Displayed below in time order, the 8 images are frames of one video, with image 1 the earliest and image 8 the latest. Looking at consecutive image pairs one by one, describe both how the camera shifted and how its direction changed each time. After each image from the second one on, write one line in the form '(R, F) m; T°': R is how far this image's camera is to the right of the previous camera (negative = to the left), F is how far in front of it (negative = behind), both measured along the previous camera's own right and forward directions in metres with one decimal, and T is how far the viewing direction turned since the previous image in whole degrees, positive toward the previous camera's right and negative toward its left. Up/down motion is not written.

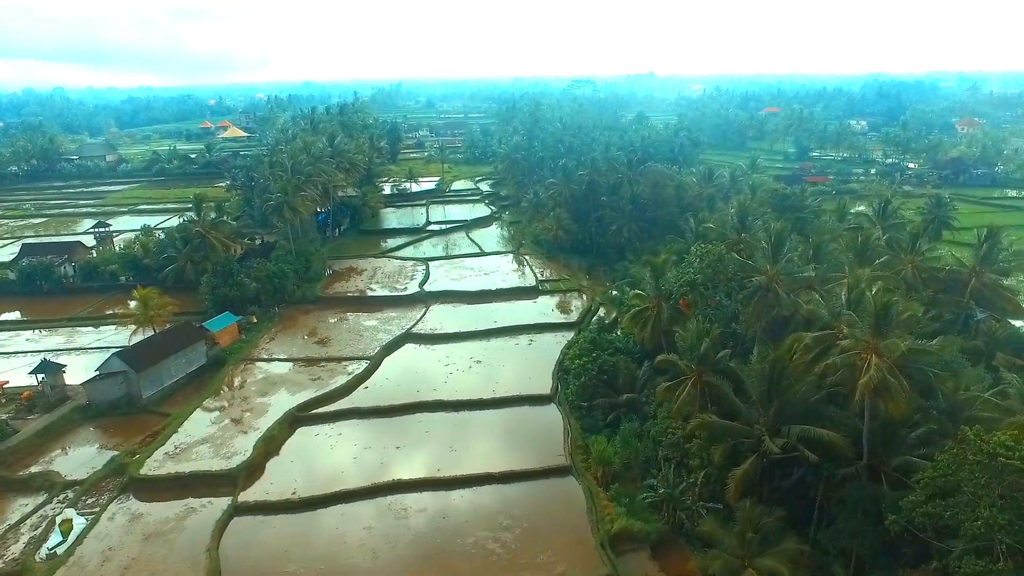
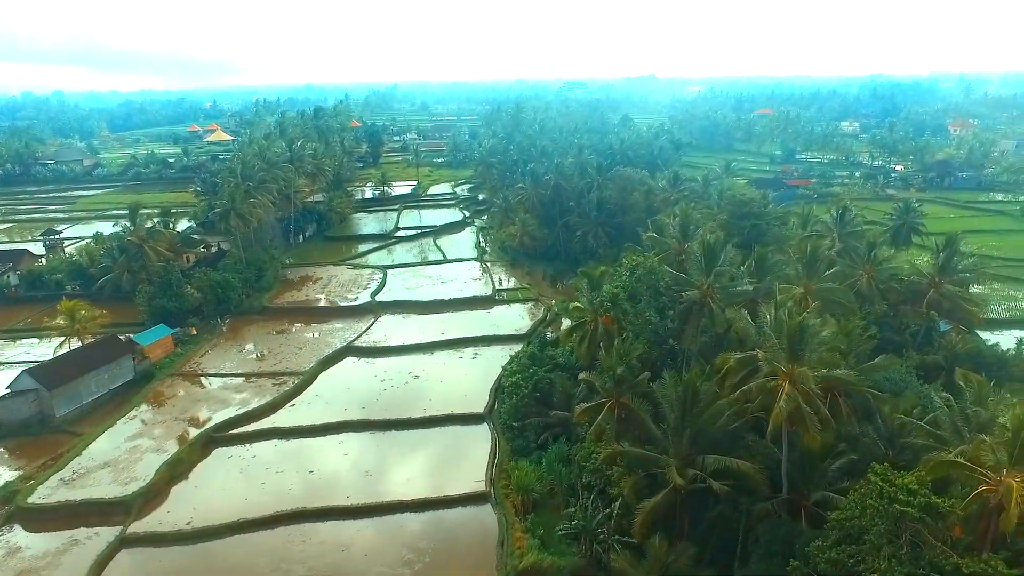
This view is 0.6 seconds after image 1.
(+2.6, +1.2) m; 0°
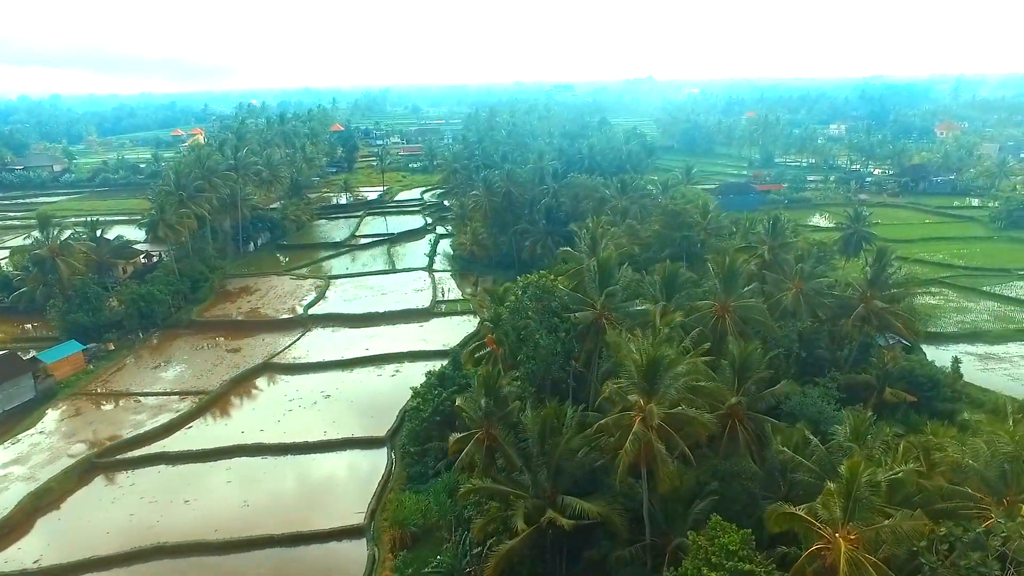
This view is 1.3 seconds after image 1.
(+3.5, +1.1) m; 0°
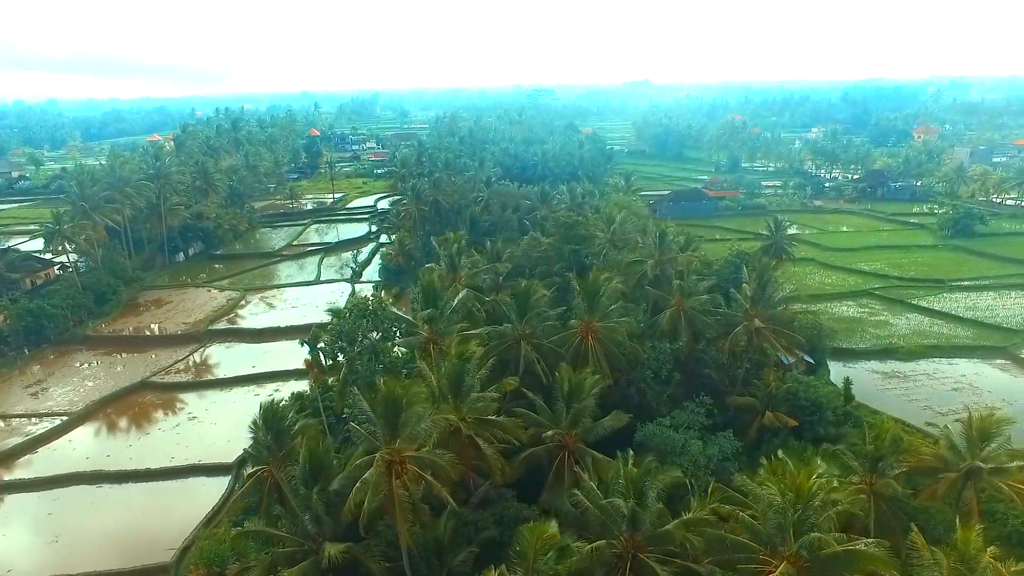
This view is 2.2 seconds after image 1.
(+5.0, +1.1) m; 0°
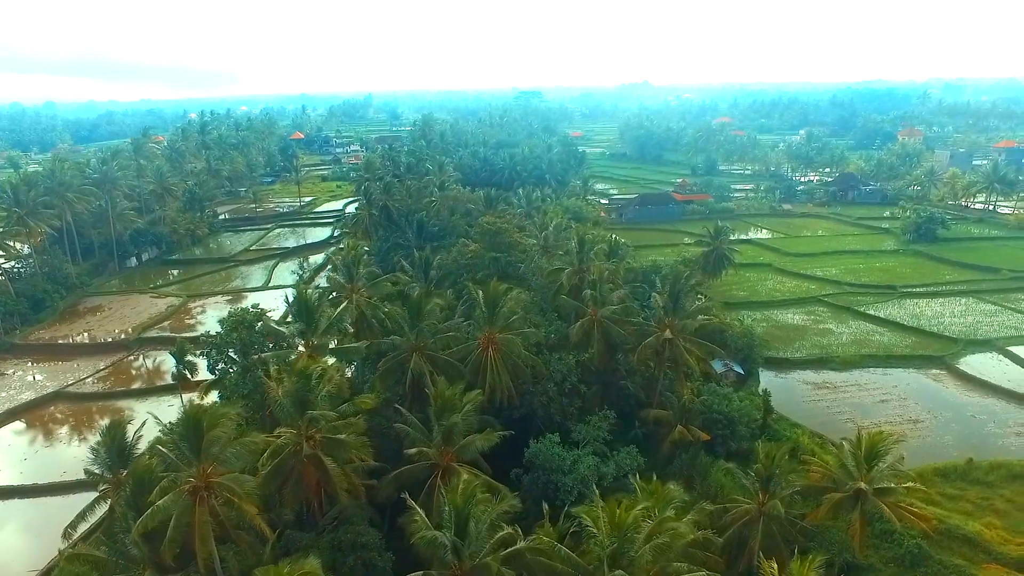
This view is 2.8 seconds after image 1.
(+3.3, +0.6) m; 0°
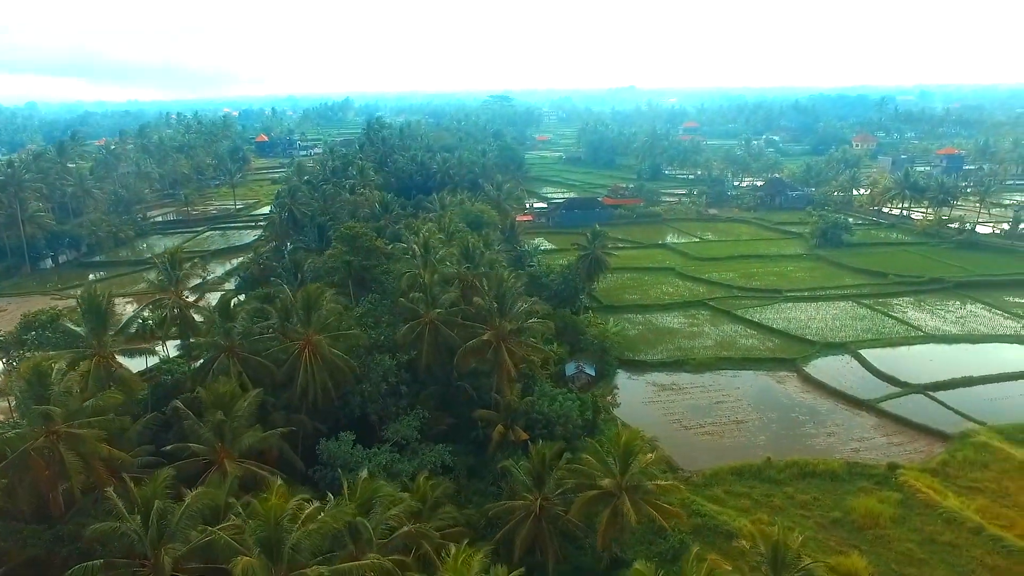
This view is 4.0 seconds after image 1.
(+5.8, -0.7) m; +1°
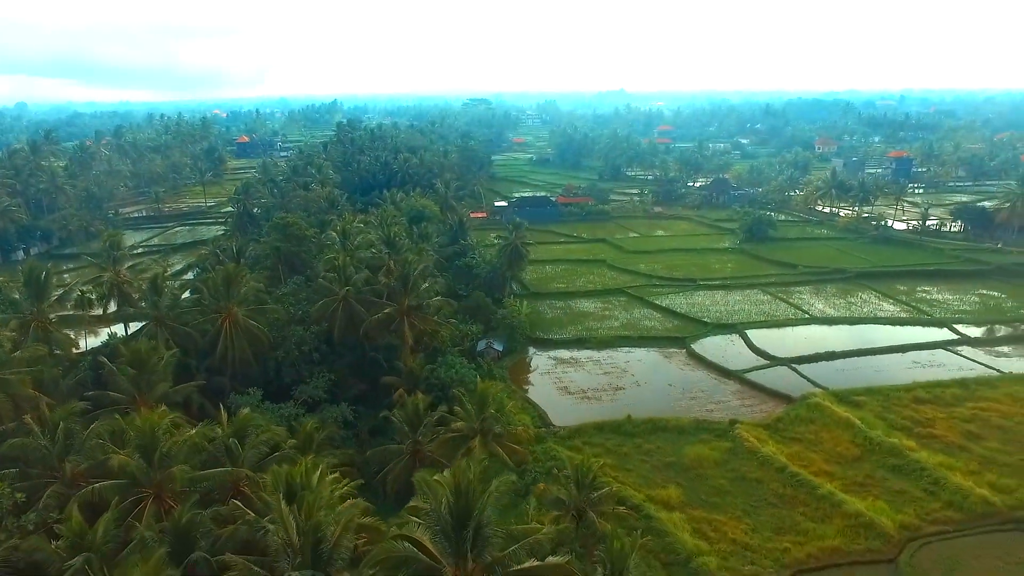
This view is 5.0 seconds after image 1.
(+3.7, -3.2) m; +1°
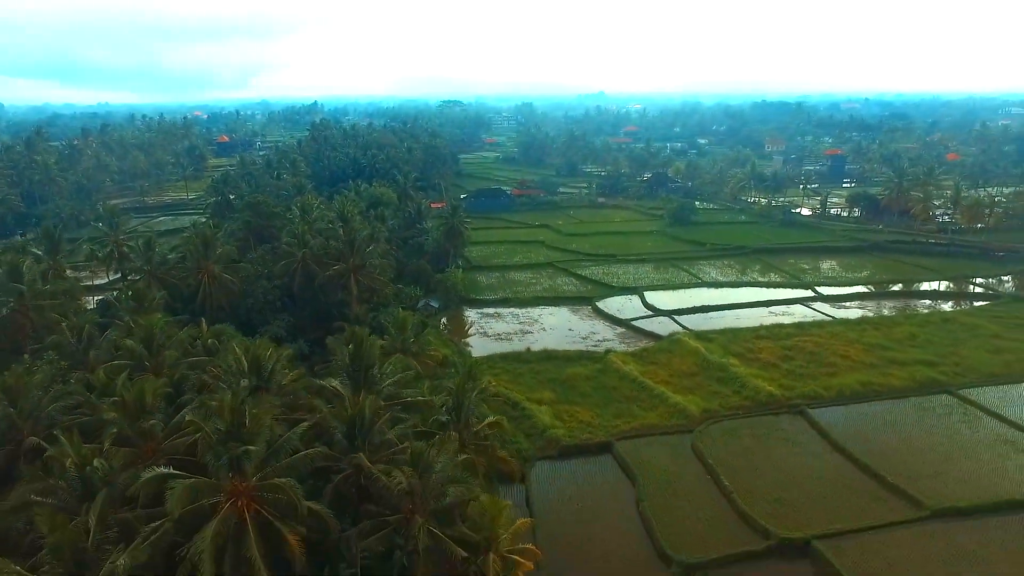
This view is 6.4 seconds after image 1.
(+2.9, -6.3) m; +1°
